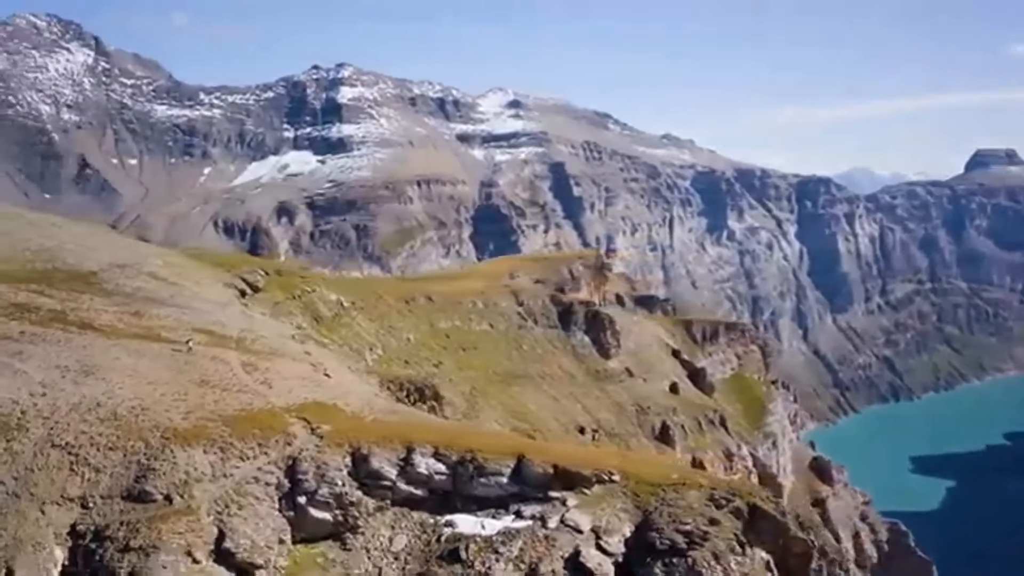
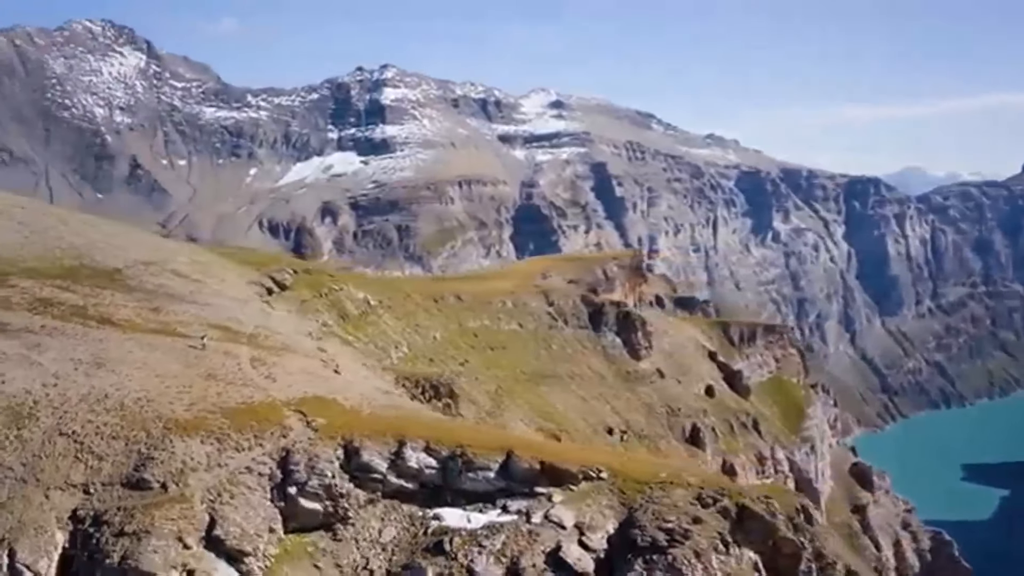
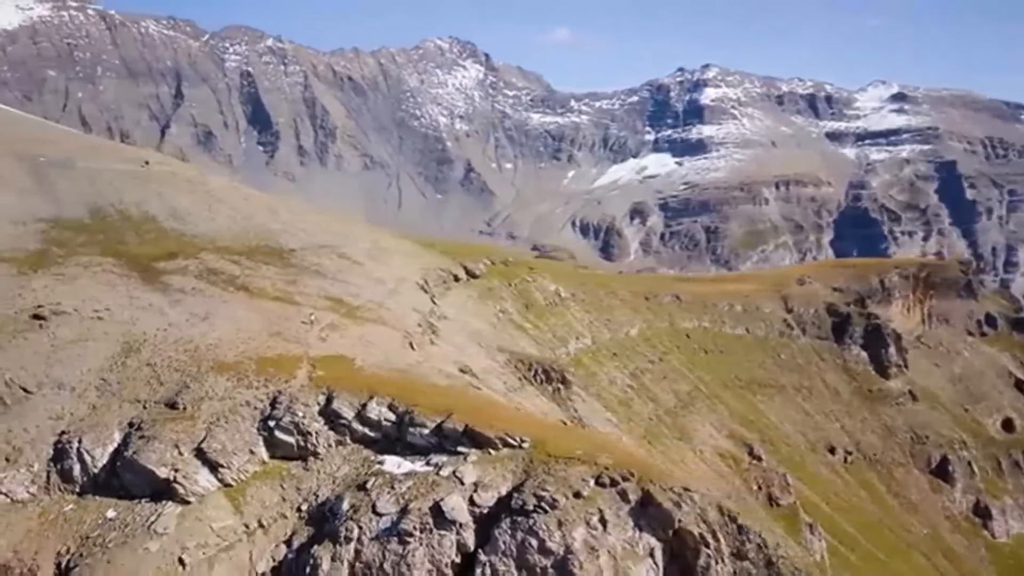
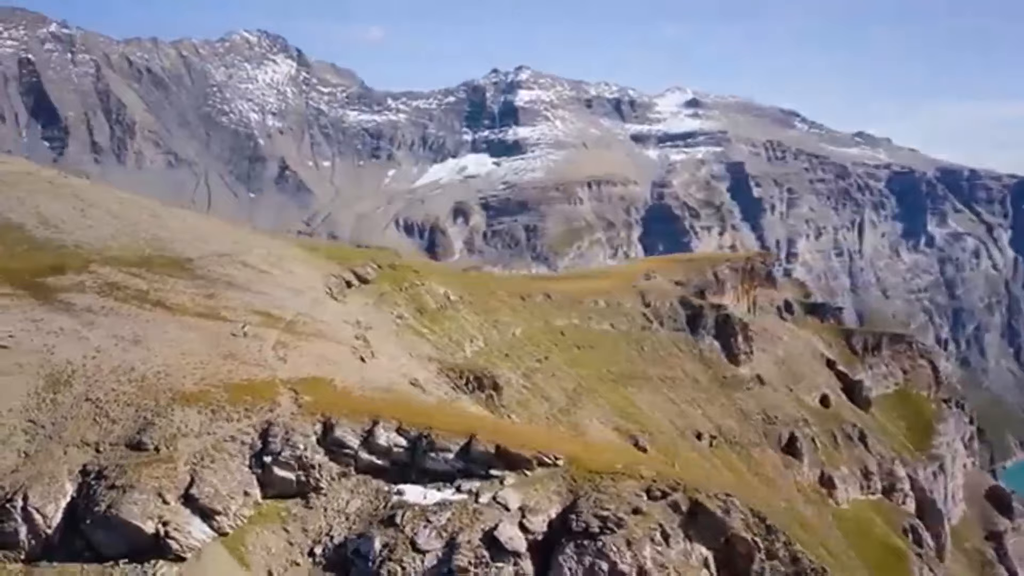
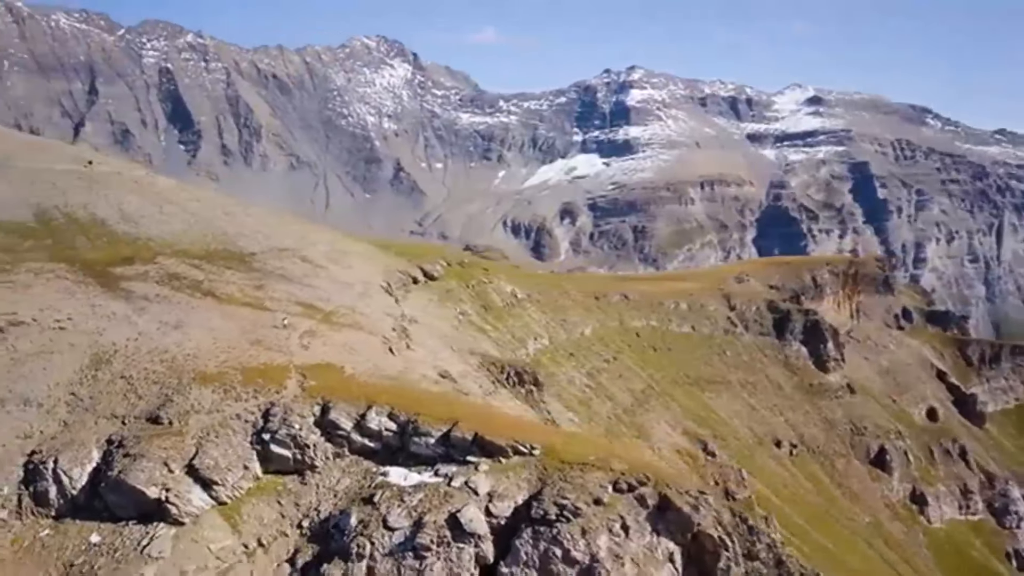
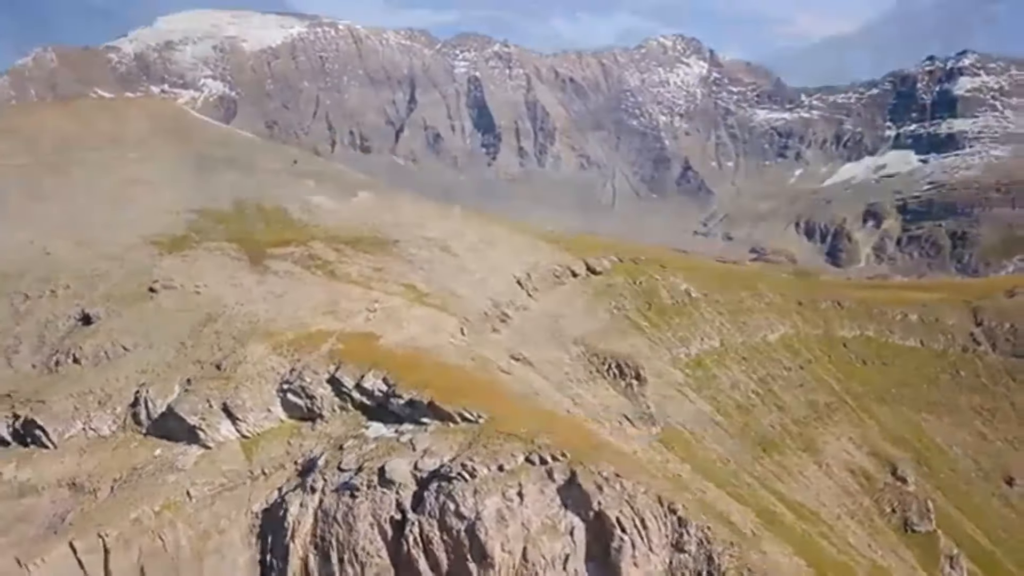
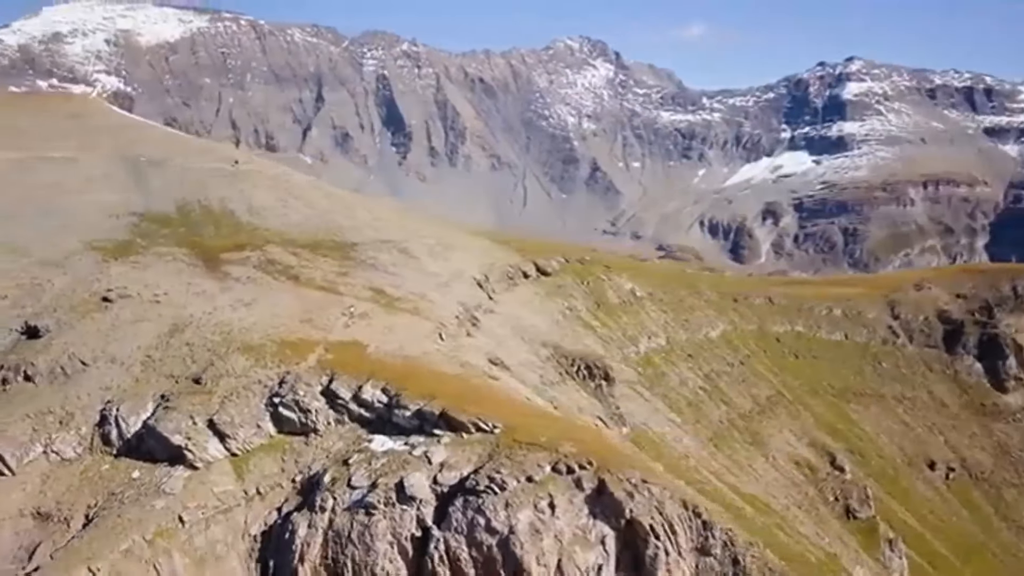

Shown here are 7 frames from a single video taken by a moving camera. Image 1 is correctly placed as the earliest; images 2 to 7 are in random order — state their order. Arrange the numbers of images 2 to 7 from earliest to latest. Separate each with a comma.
2, 4, 5, 3, 7, 6
